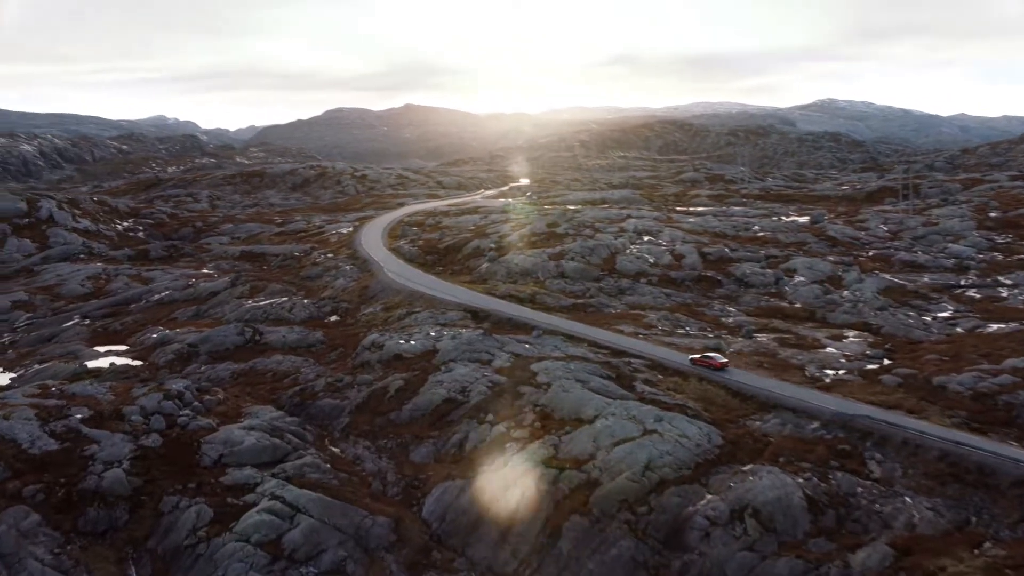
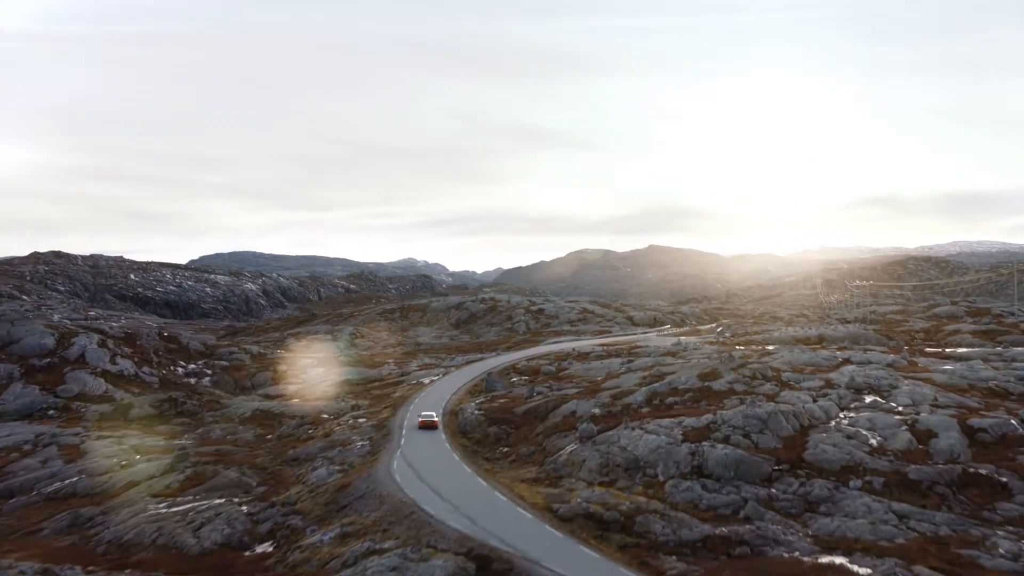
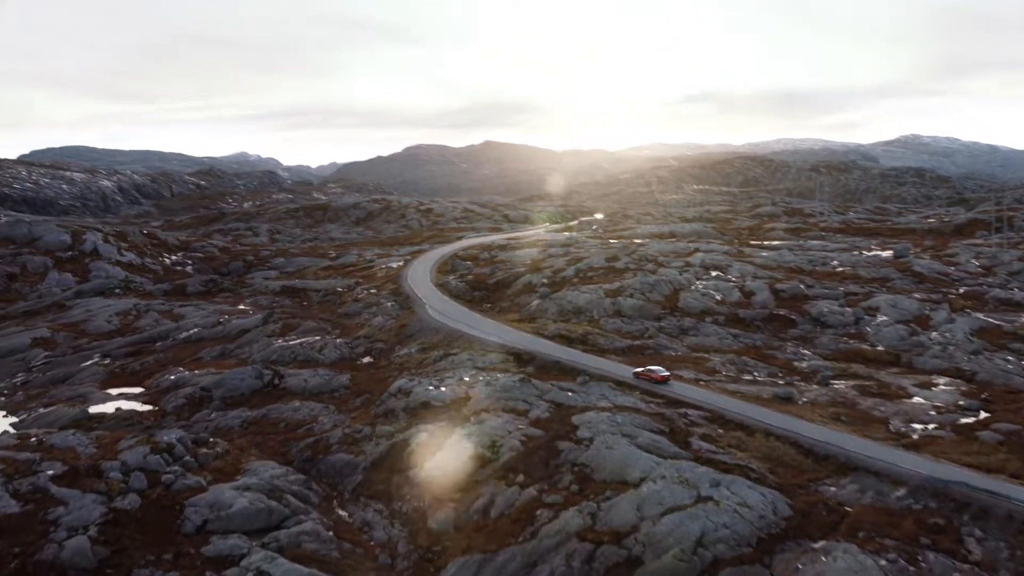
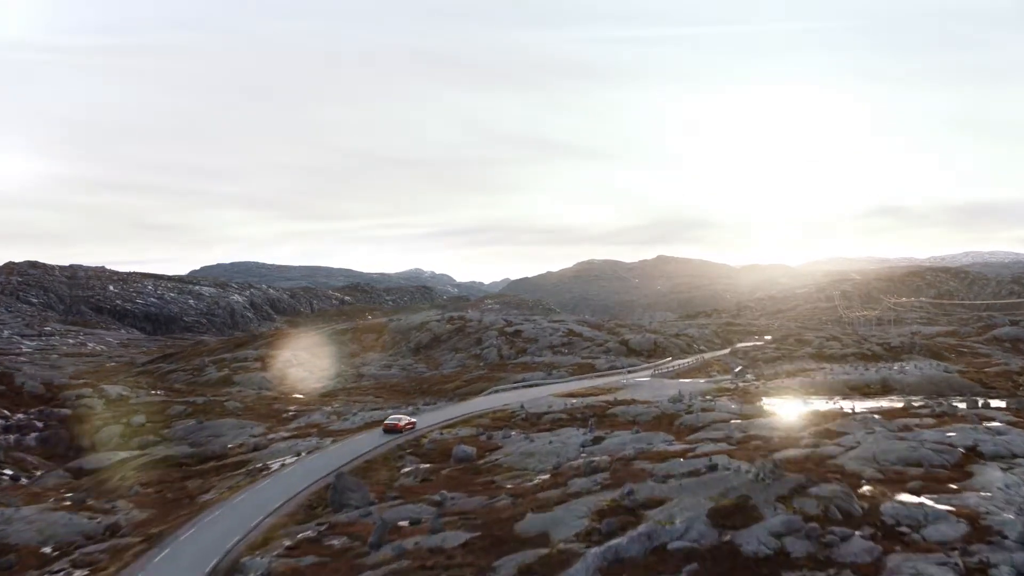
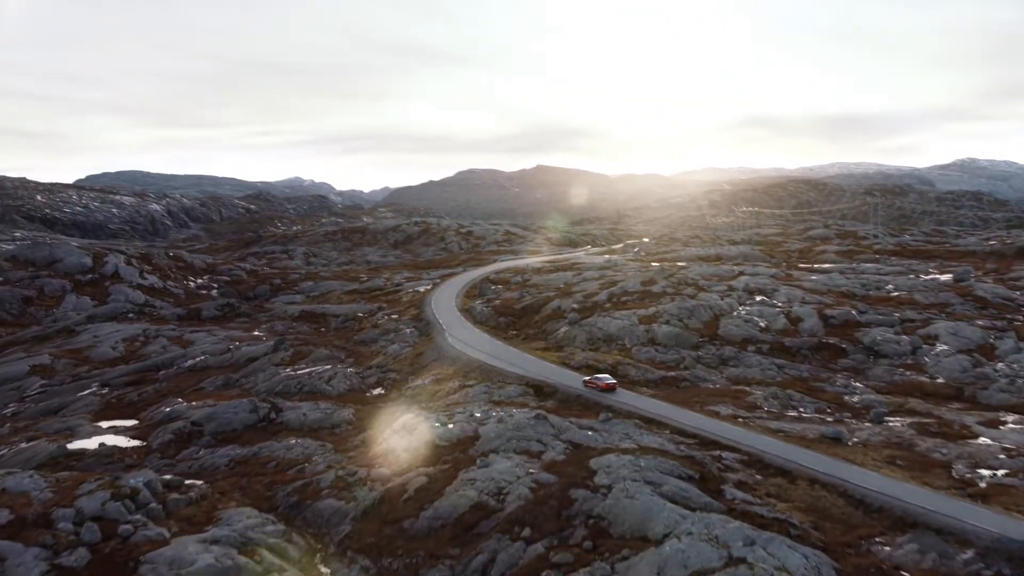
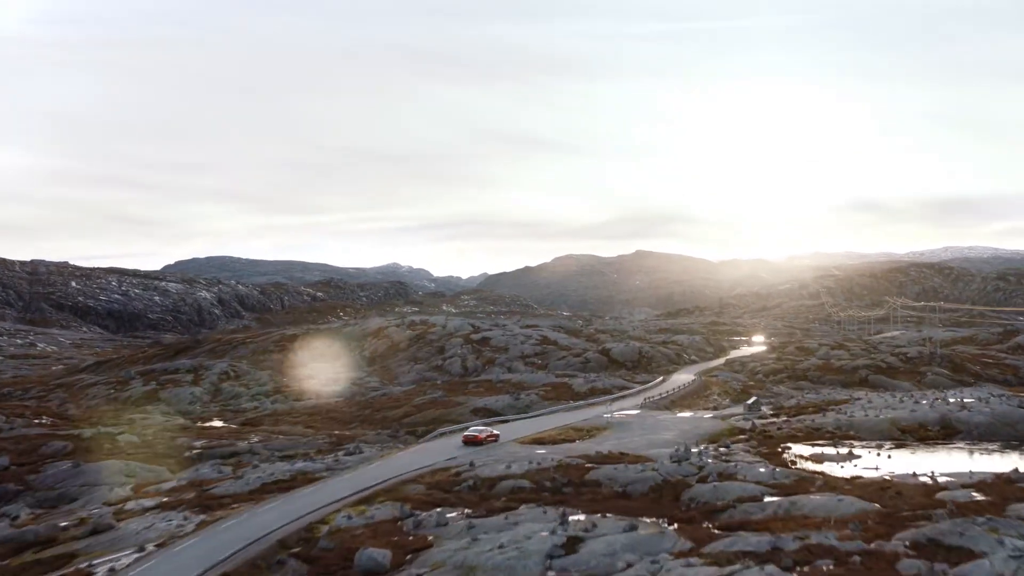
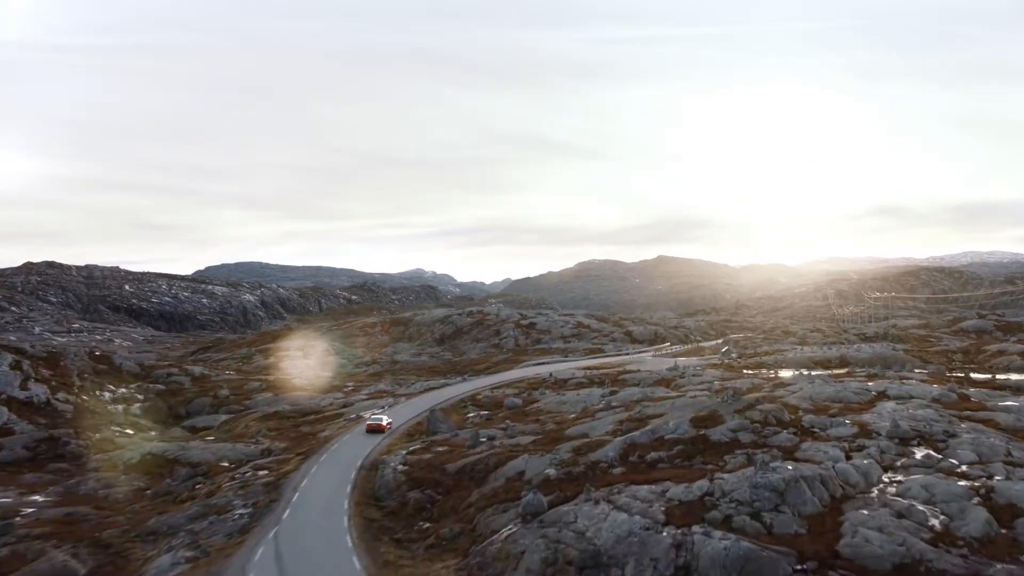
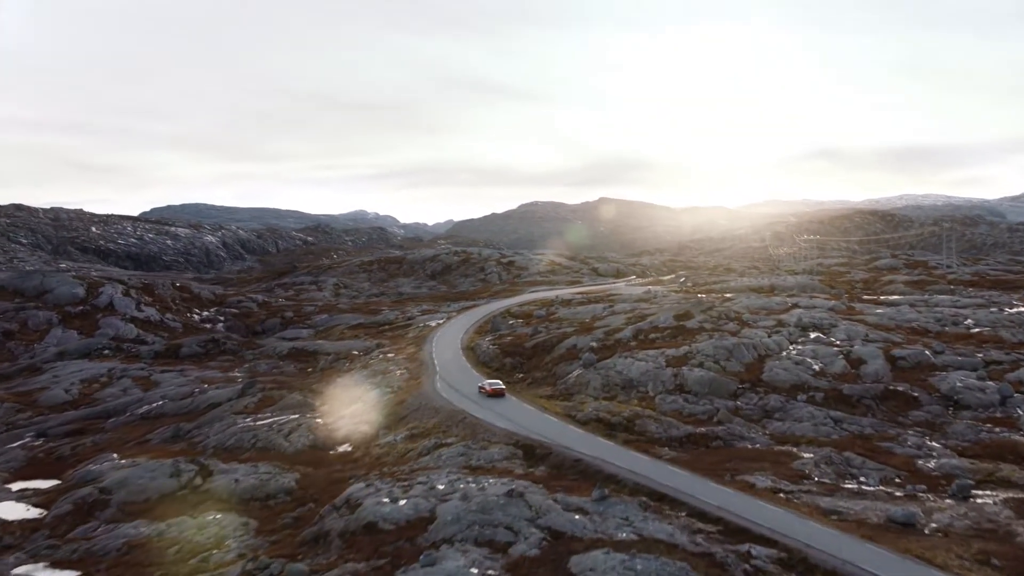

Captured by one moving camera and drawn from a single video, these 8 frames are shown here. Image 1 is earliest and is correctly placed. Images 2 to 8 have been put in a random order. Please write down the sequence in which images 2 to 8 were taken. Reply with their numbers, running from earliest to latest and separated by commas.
3, 5, 8, 2, 7, 4, 6
